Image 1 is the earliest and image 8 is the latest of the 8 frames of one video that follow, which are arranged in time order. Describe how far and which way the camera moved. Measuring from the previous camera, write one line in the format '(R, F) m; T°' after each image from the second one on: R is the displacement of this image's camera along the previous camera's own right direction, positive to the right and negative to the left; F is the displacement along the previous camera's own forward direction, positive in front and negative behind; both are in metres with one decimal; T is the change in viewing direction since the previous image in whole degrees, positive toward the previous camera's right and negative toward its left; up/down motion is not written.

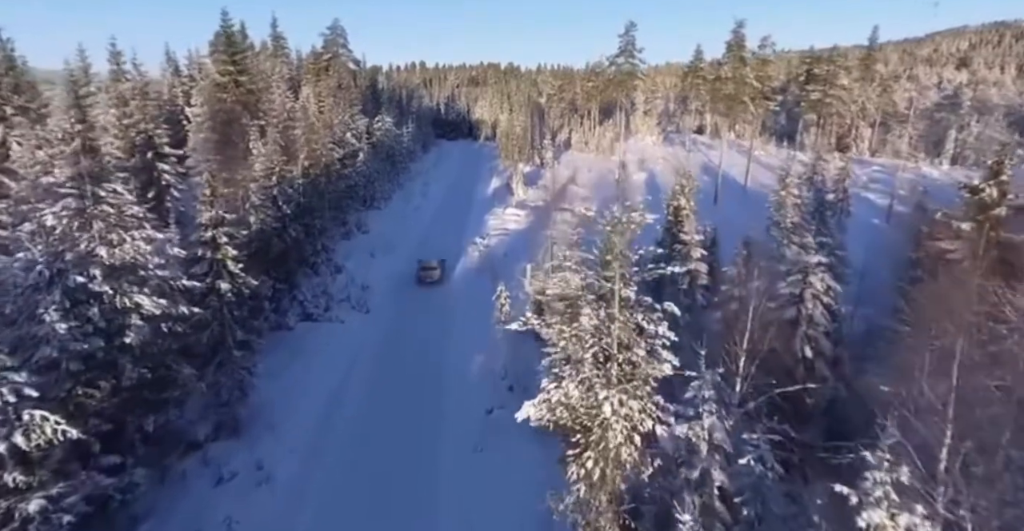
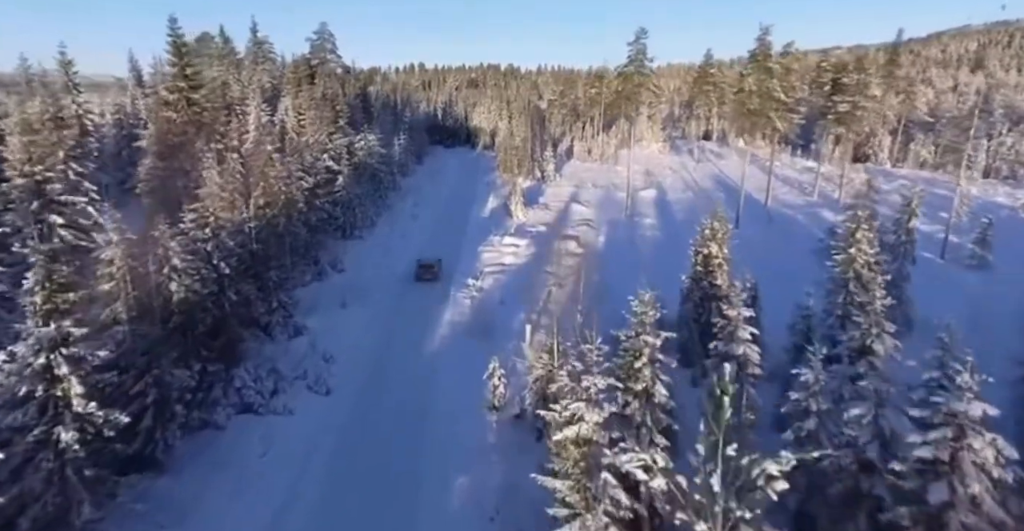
(+0.2, +4.7) m; 0°
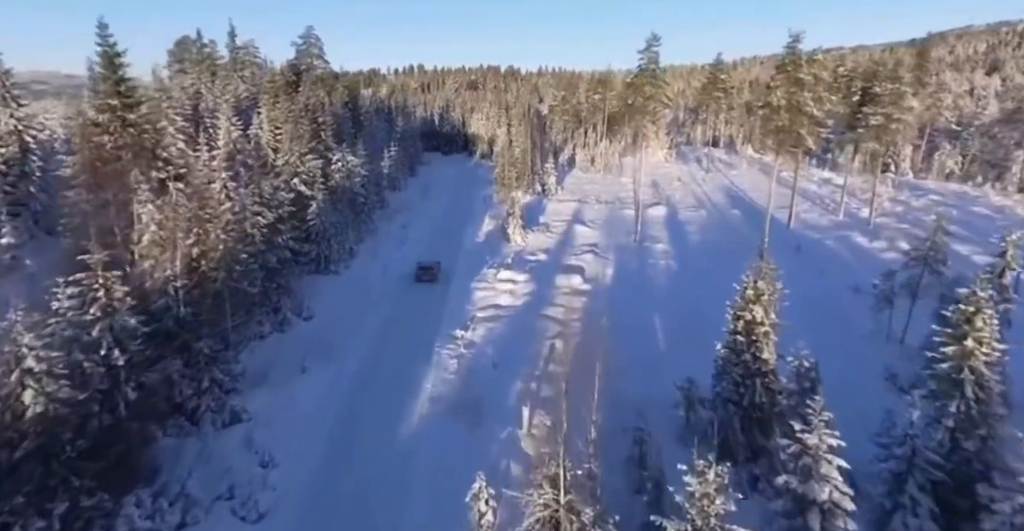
(+0.2, +4.6) m; 0°
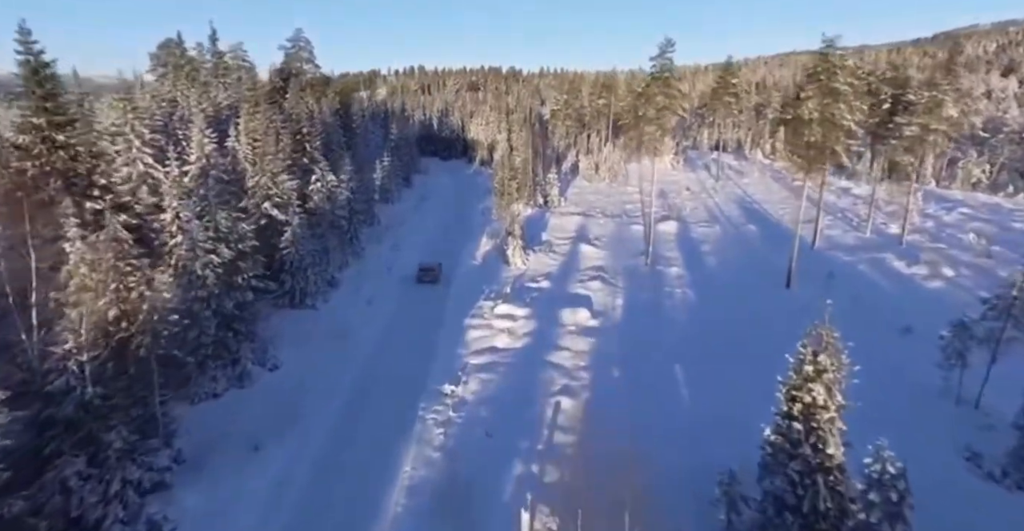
(+0.2, +3.8) m; 0°
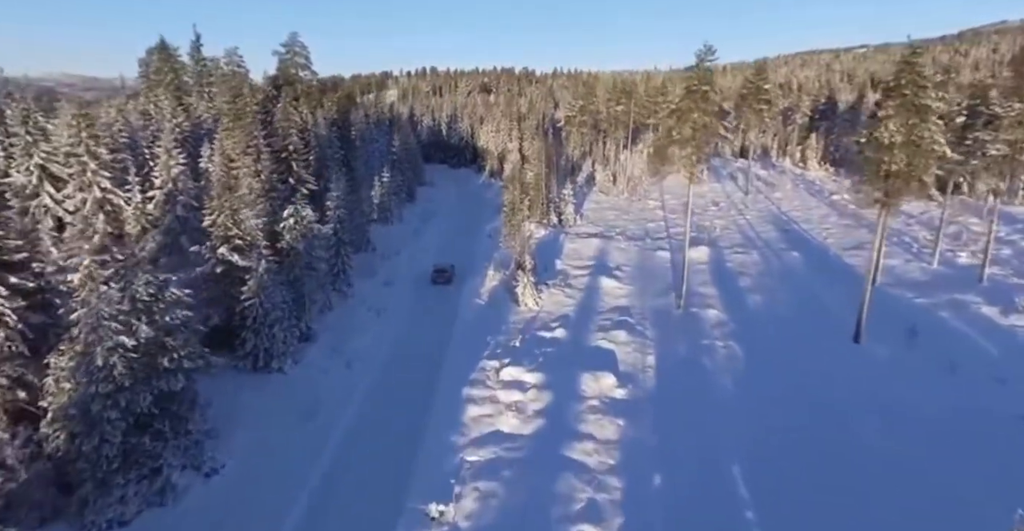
(+0.1, +5.5) m; -1°
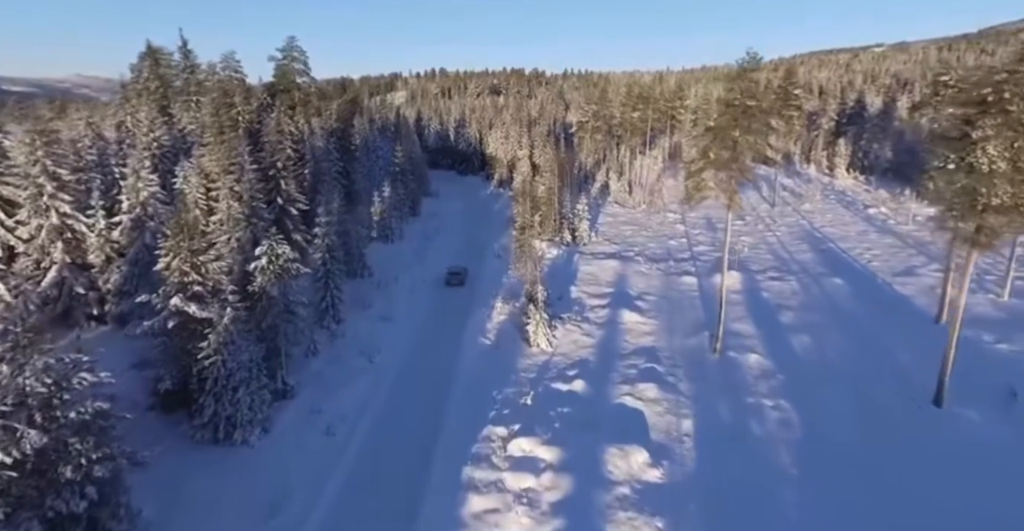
(-0.1, +4.3) m; -1°
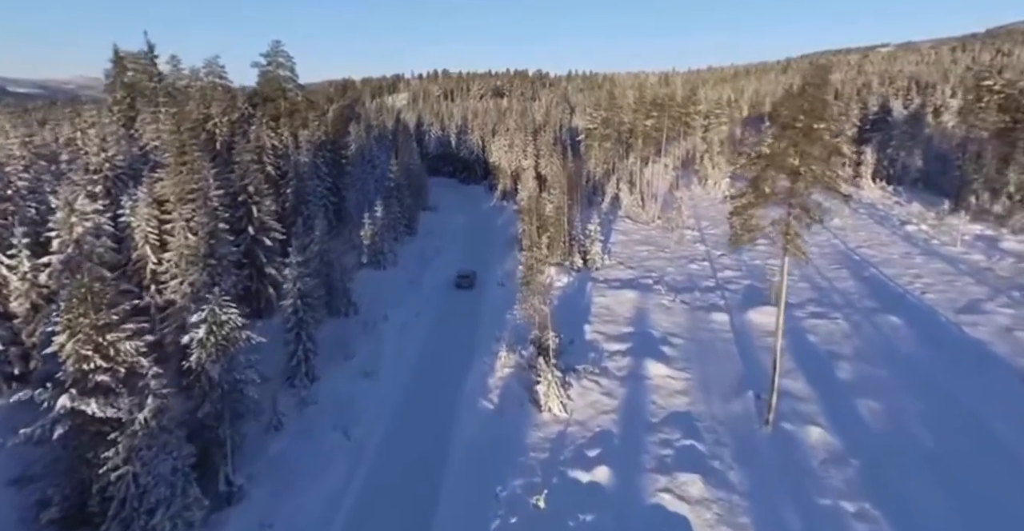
(-0.2, +5.2) m; 0°
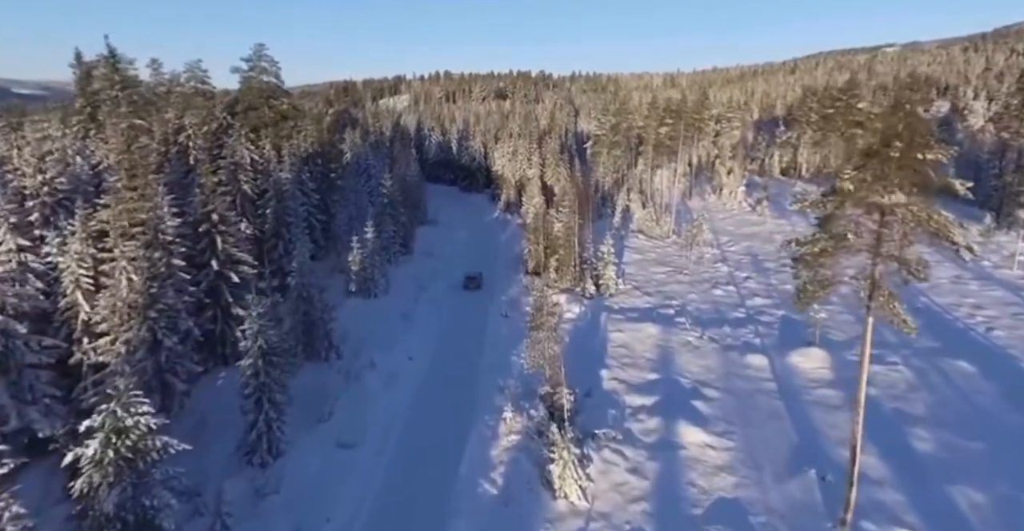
(-0.2, +4.9) m; 0°
